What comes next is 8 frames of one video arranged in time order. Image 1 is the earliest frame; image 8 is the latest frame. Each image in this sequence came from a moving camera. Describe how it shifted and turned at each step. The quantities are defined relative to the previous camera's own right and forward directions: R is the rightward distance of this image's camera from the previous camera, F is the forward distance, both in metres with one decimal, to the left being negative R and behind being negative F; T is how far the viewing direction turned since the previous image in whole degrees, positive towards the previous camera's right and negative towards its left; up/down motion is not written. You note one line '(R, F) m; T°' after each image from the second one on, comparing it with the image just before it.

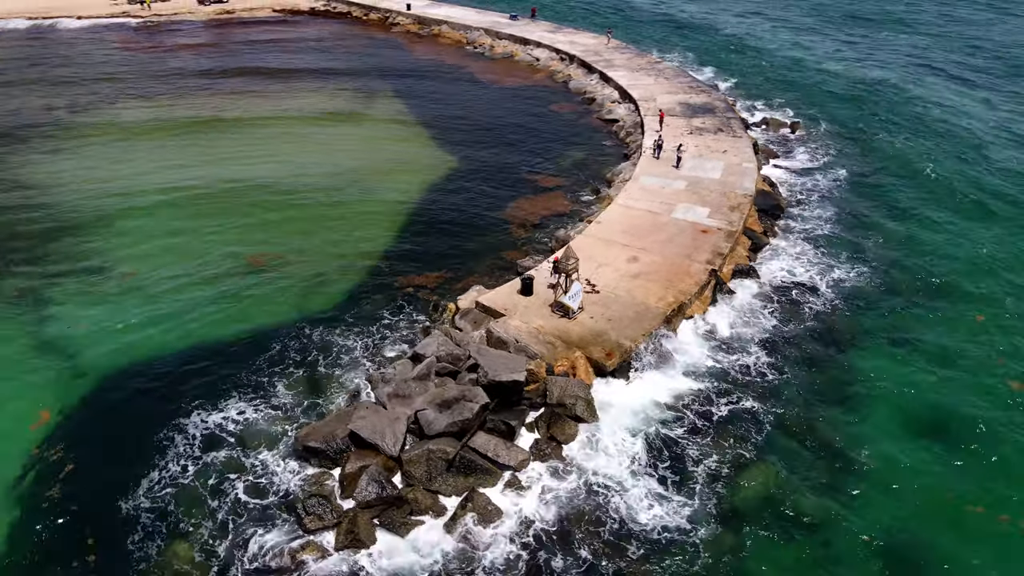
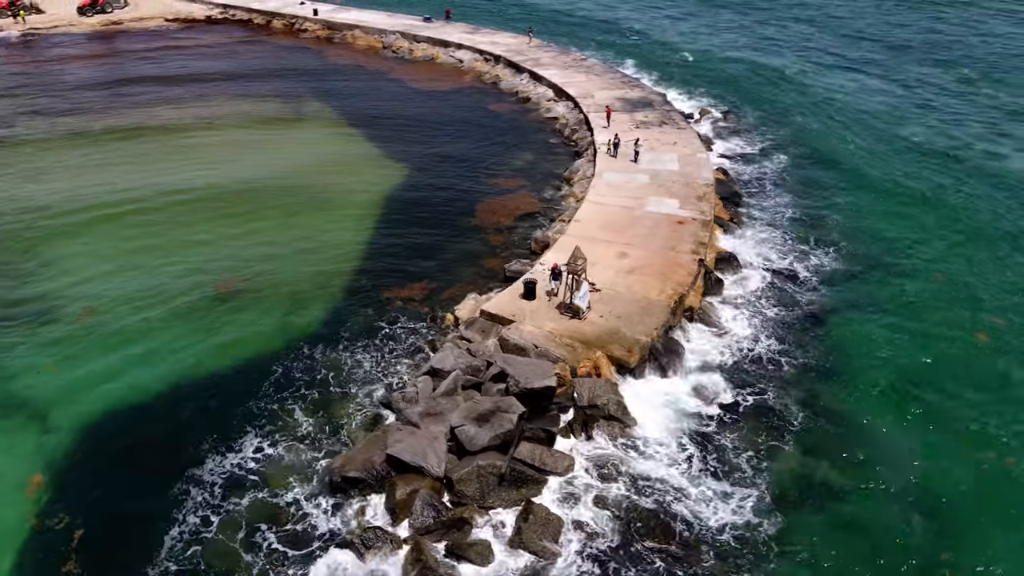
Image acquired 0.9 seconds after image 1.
(-2.8, +0.4) m; +8°
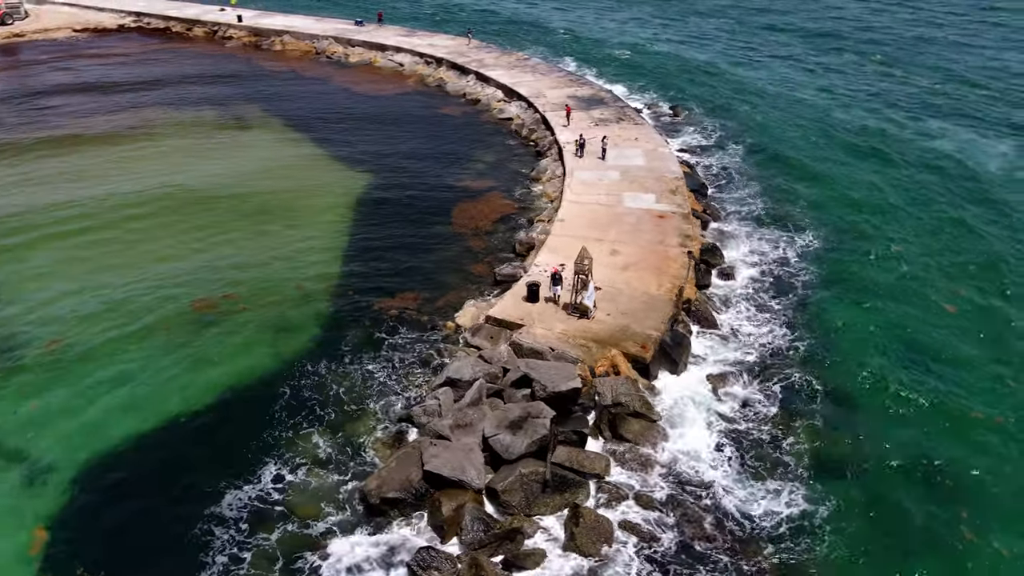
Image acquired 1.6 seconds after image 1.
(-2.2, +0.3) m; +6°
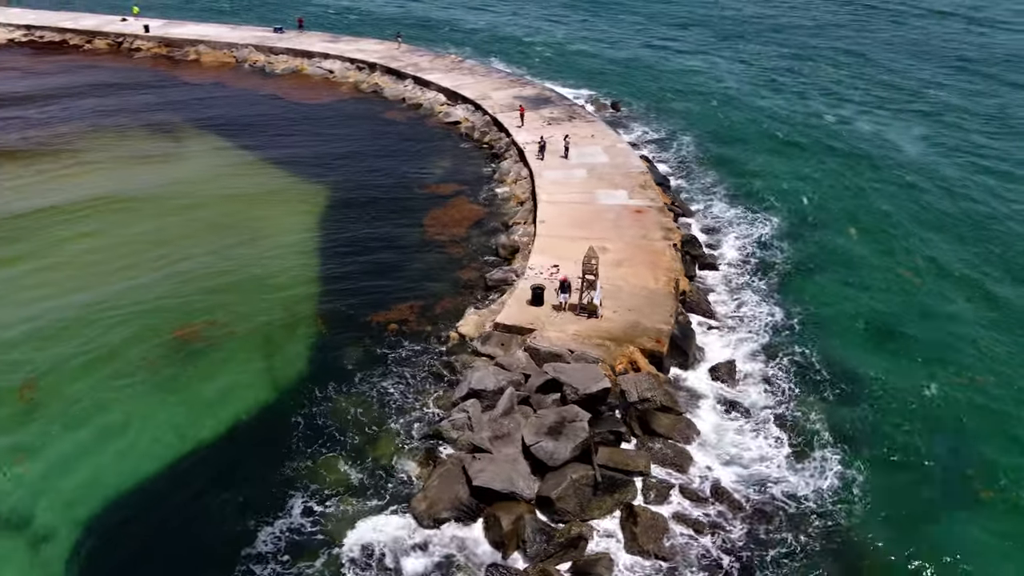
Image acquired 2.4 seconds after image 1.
(-2.5, +0.4) m; +7°
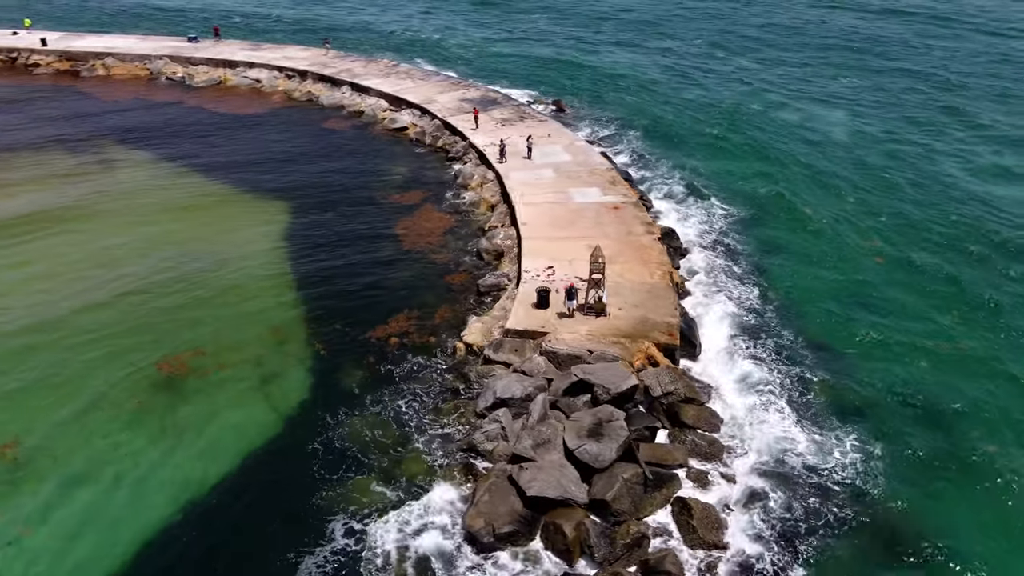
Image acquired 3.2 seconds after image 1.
(-2.5, +0.3) m; +7°
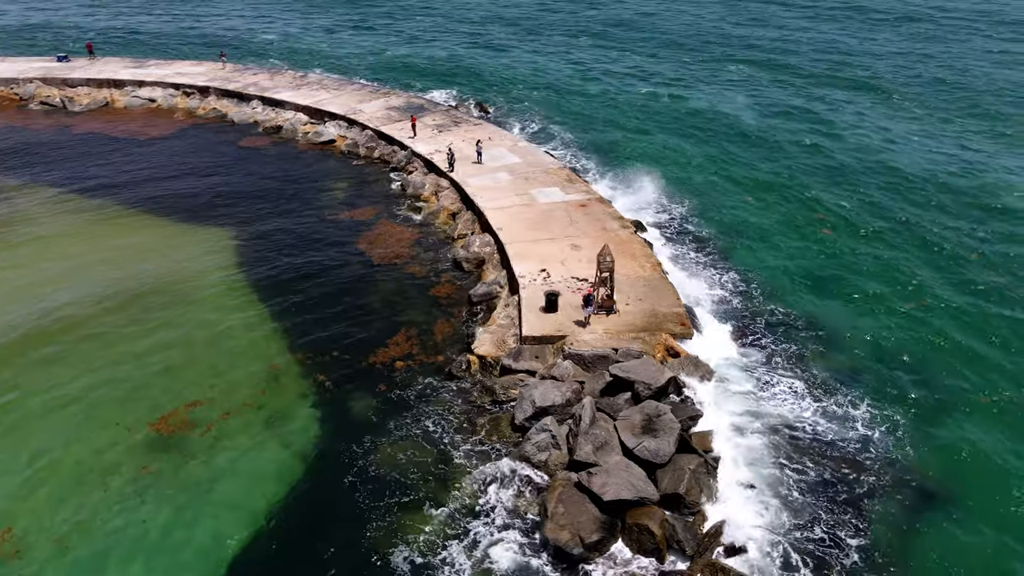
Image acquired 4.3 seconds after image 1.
(-3.4, +0.5) m; +9°
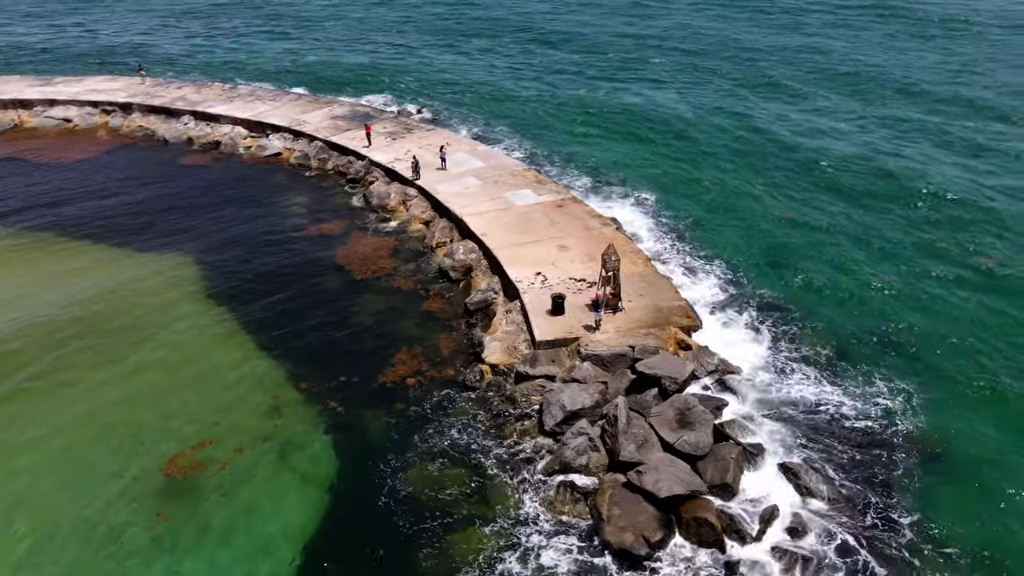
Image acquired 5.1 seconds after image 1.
(-2.5, +0.3) m; +7°
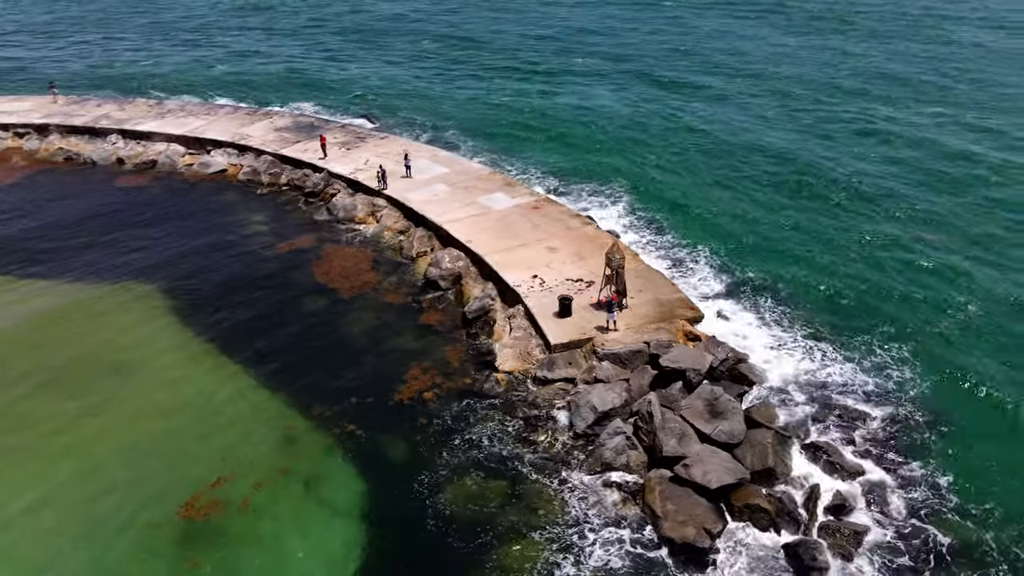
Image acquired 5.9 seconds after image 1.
(-2.5, +0.3) m; +7°
